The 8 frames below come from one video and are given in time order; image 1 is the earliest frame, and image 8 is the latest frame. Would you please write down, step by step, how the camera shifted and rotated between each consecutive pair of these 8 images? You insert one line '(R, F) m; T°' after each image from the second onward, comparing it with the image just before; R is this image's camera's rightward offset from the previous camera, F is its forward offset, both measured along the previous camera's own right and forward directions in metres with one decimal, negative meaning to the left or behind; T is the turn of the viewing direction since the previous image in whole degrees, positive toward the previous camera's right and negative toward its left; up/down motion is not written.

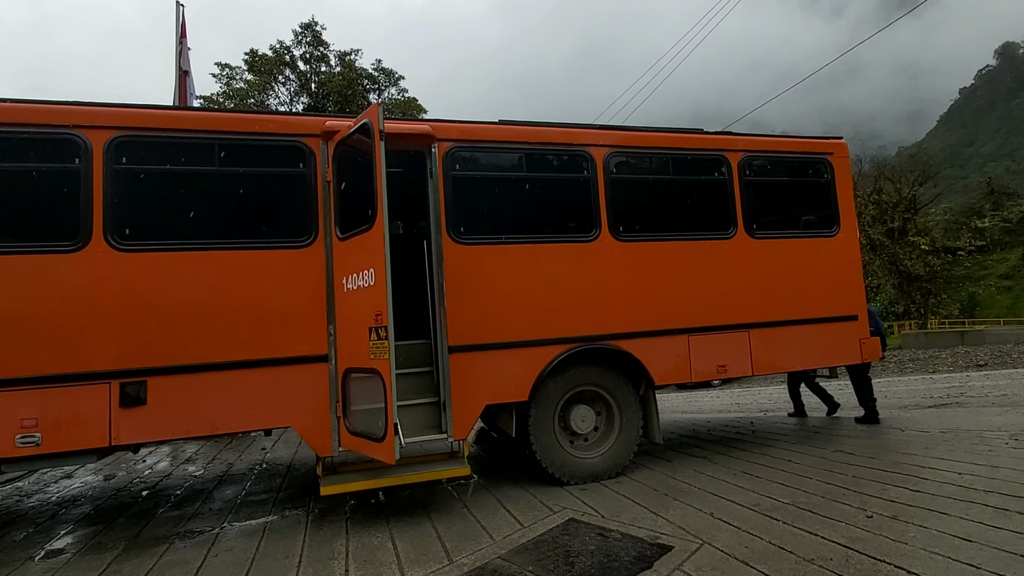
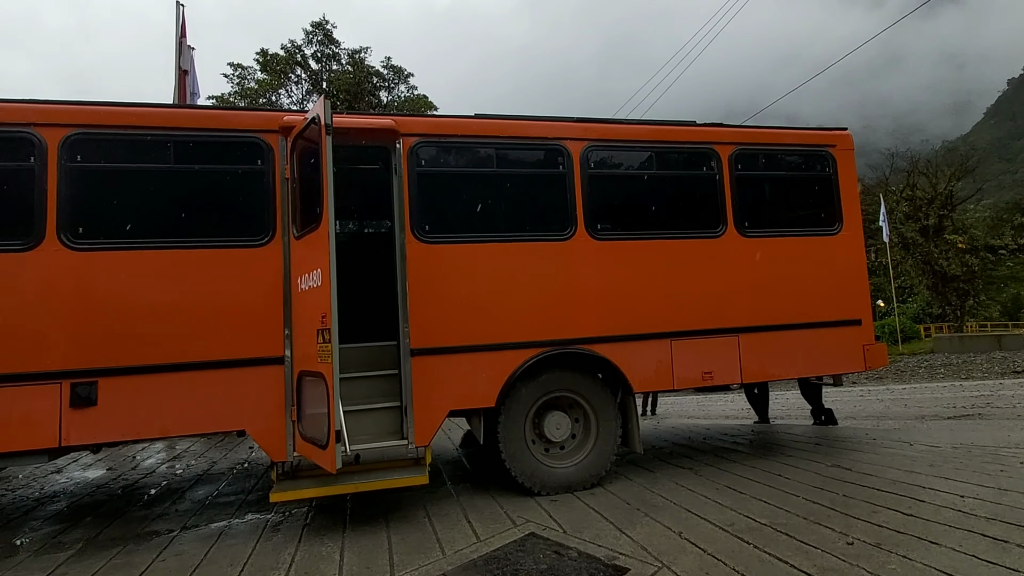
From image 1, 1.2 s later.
(+0.5, +0.2) m; -3°
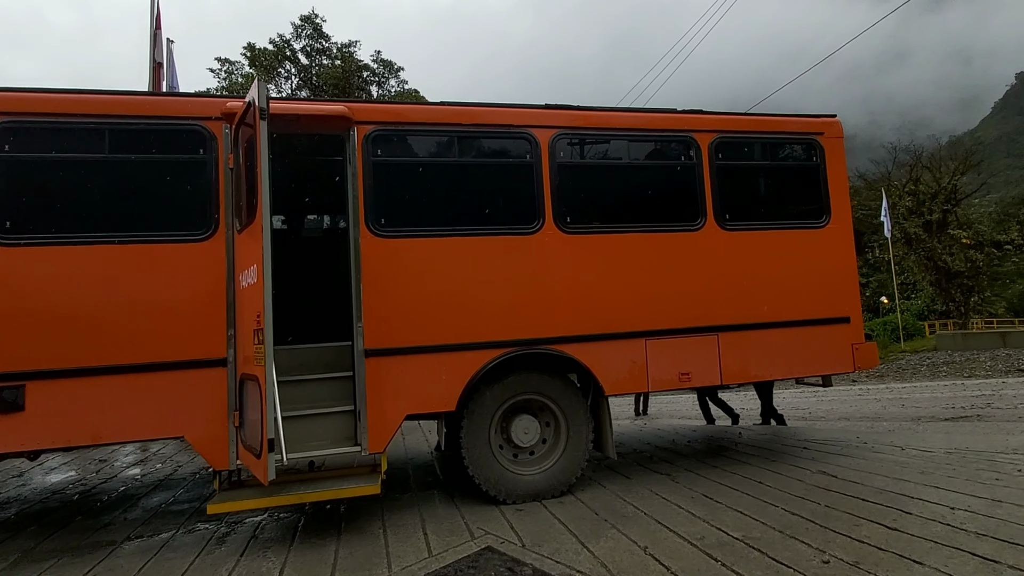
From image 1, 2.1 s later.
(+0.4, +0.3) m; 0°
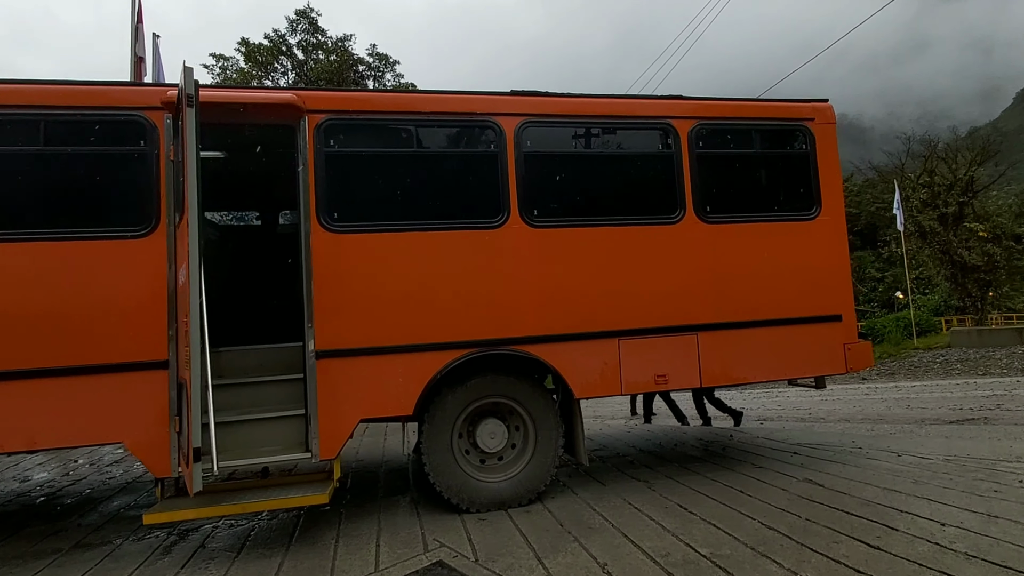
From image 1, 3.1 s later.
(+0.4, +0.3) m; -1°
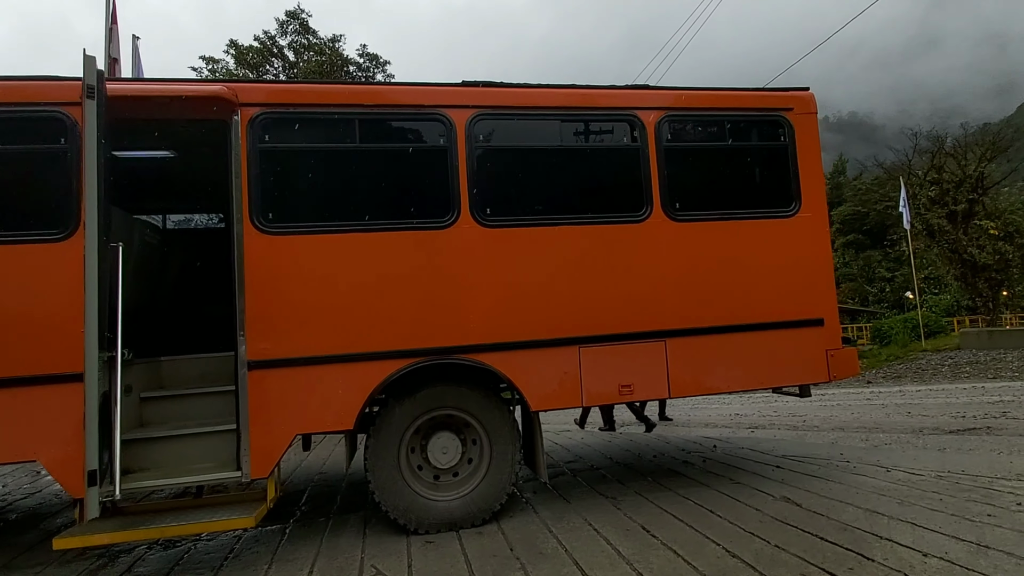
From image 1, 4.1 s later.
(+0.5, +0.3) m; -1°
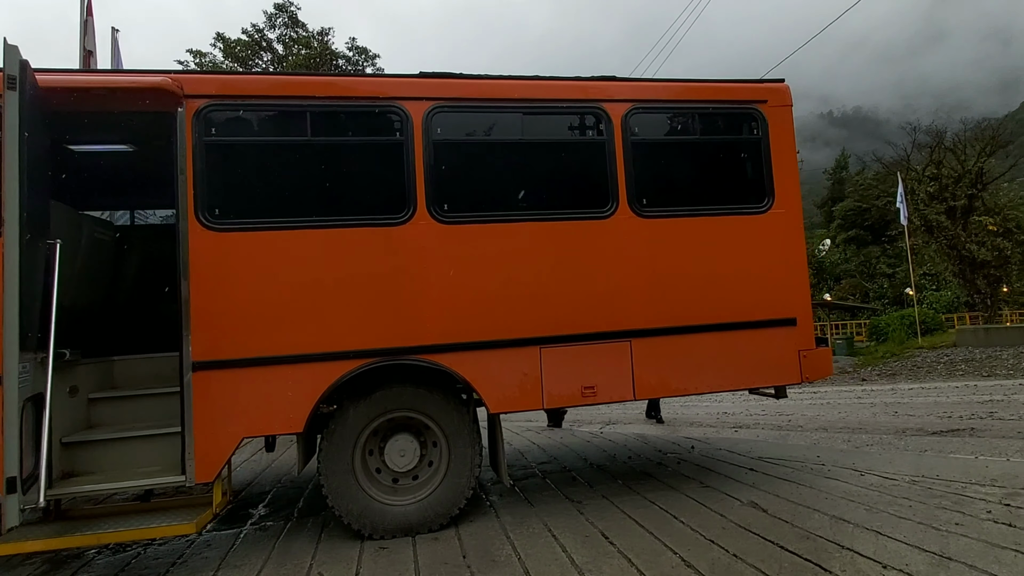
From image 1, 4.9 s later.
(+0.3, +0.1) m; 0°
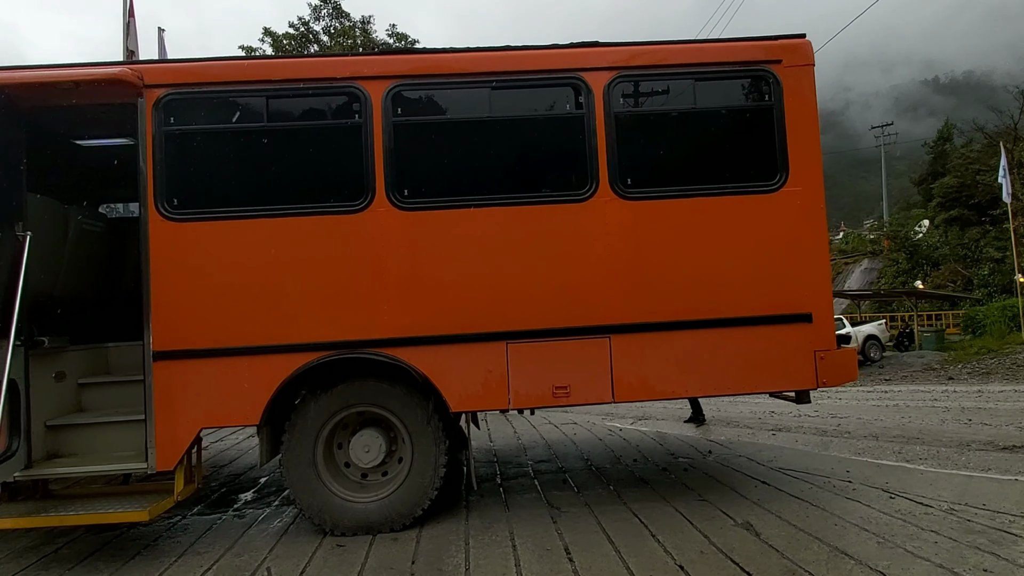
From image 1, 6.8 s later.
(+0.7, +0.4) m; -7°
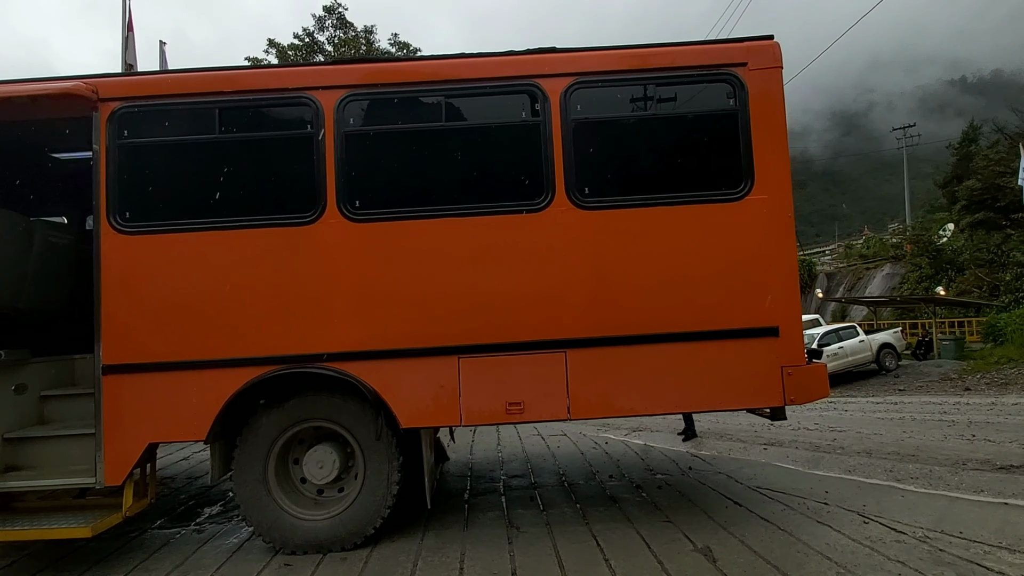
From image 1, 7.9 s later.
(+0.5, +0.1) m; -2°
